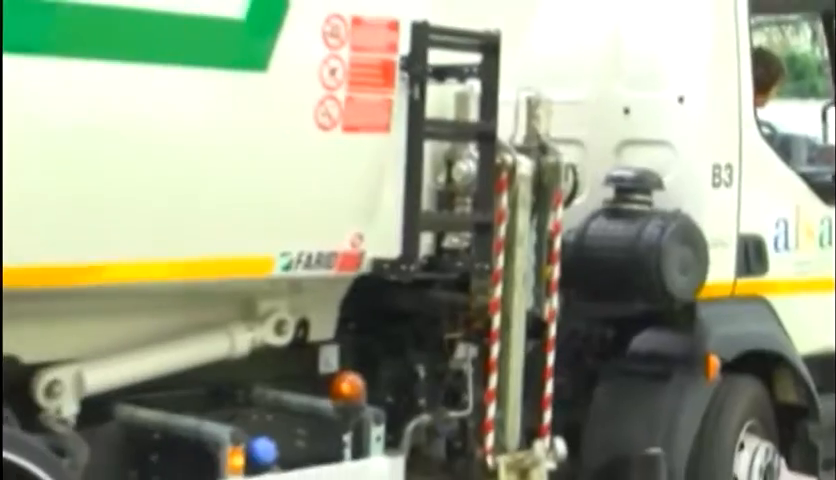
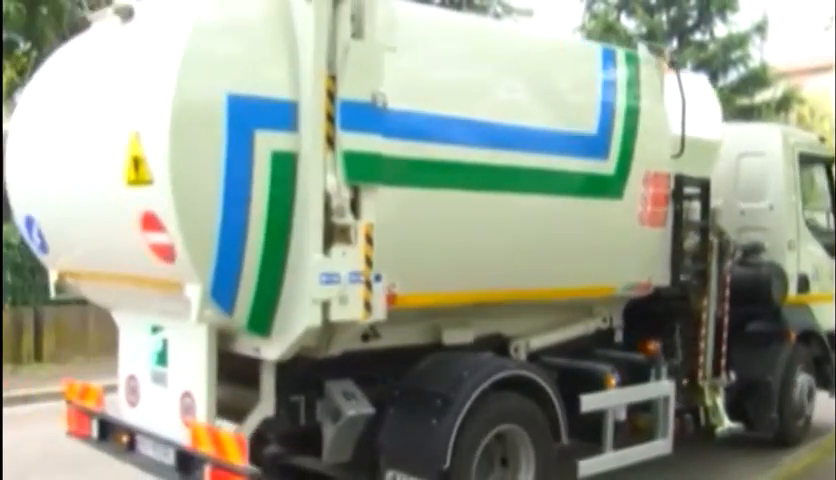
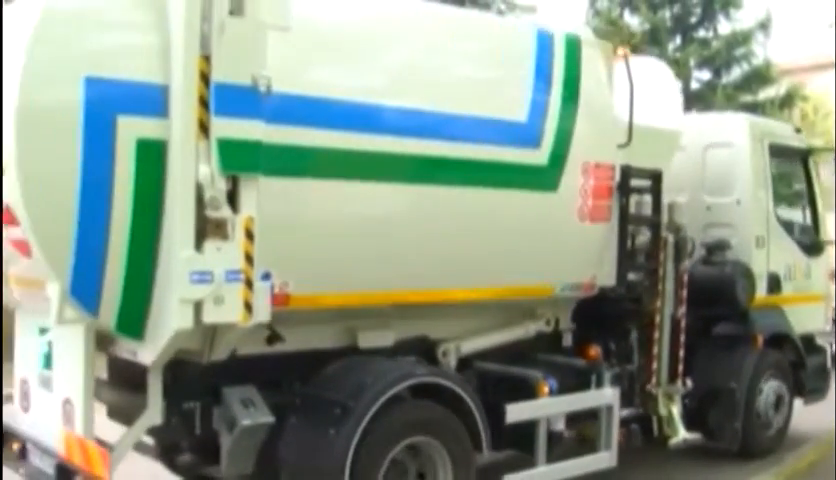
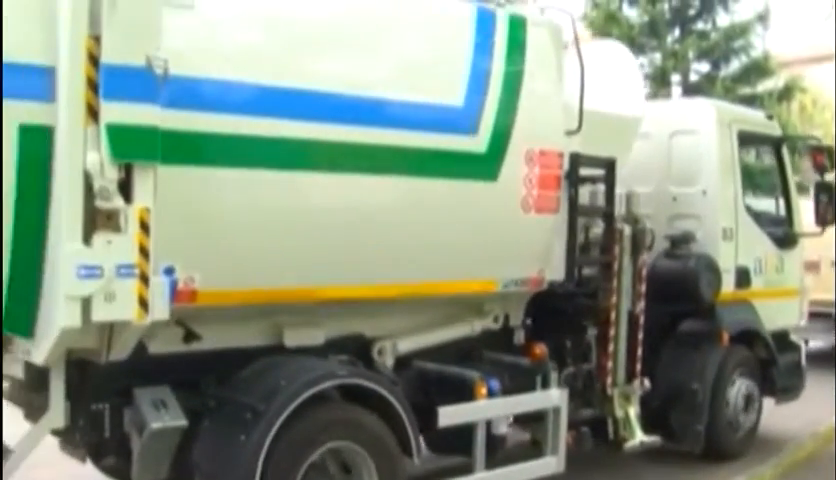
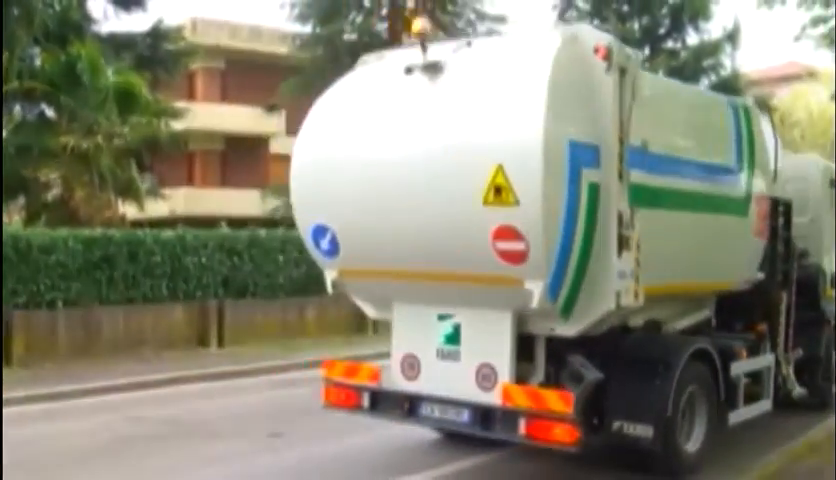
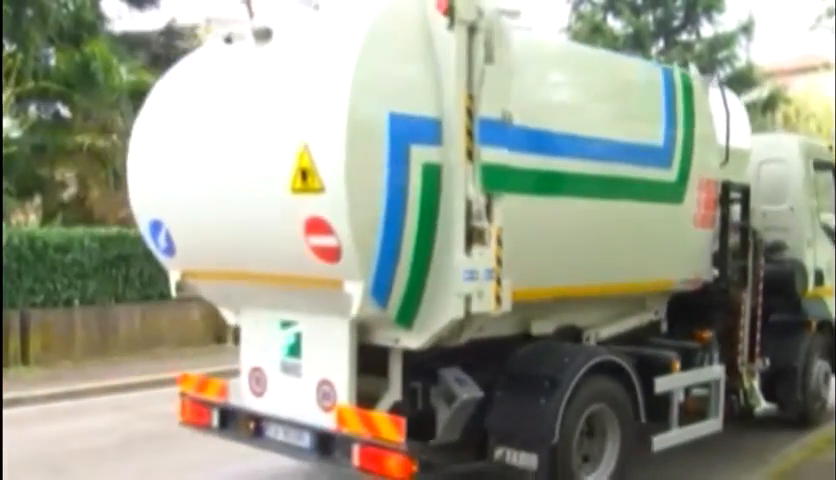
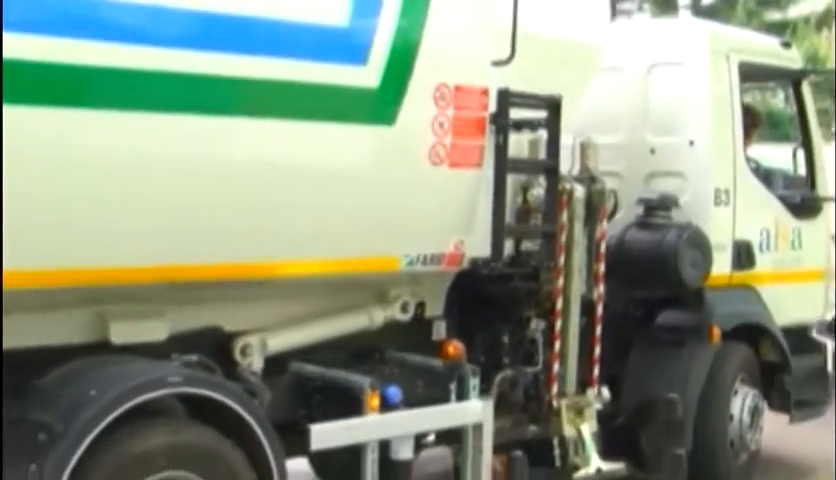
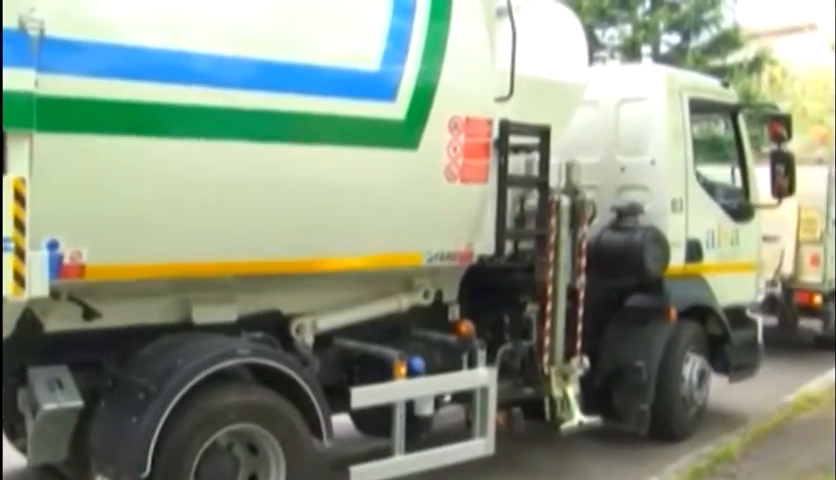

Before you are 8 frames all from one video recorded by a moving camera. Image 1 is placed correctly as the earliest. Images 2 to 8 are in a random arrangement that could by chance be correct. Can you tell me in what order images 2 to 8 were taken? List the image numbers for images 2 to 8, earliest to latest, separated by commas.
7, 8, 4, 3, 2, 6, 5
